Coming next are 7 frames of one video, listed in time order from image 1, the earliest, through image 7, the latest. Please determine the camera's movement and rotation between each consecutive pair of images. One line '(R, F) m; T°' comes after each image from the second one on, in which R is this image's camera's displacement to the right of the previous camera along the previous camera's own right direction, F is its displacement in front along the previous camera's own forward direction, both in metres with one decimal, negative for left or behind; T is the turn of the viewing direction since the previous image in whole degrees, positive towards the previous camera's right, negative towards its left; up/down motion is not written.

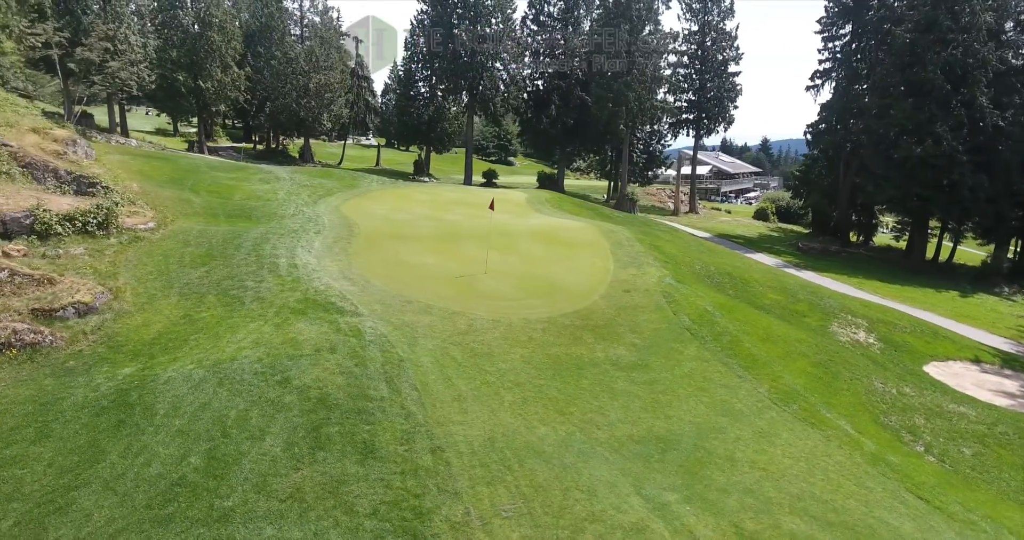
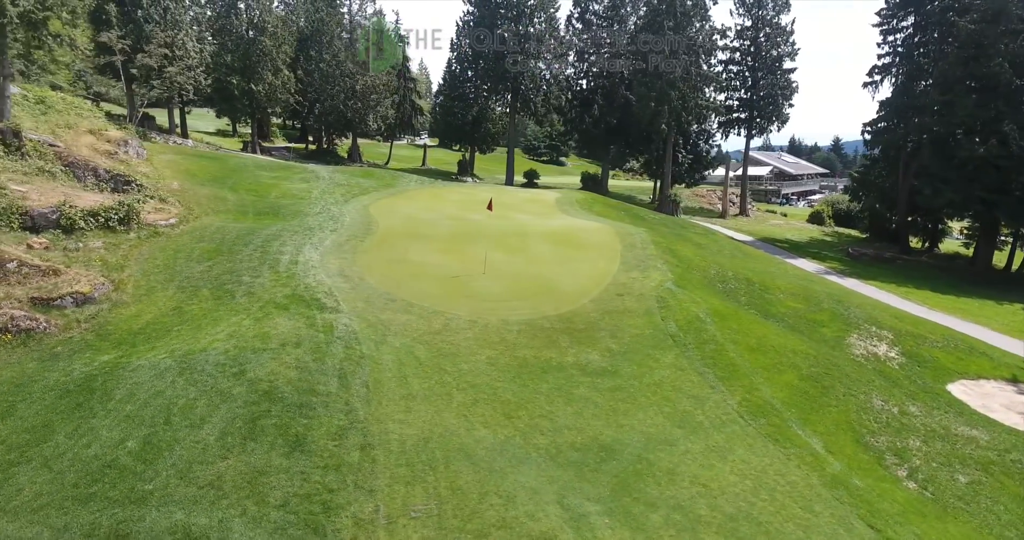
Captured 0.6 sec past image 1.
(+1.6, +0.1) m; -6°
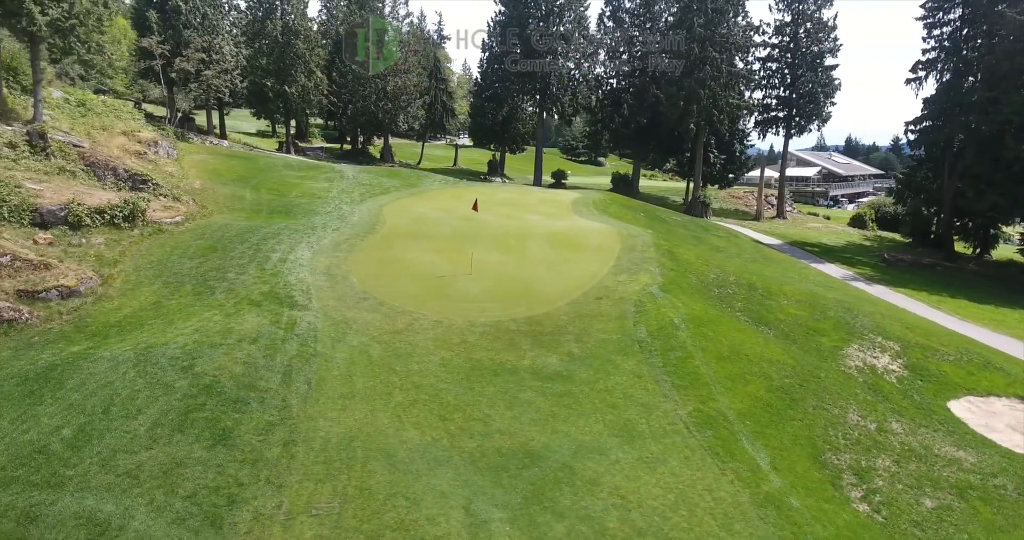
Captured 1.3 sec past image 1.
(+1.5, +0.1) m; -5°
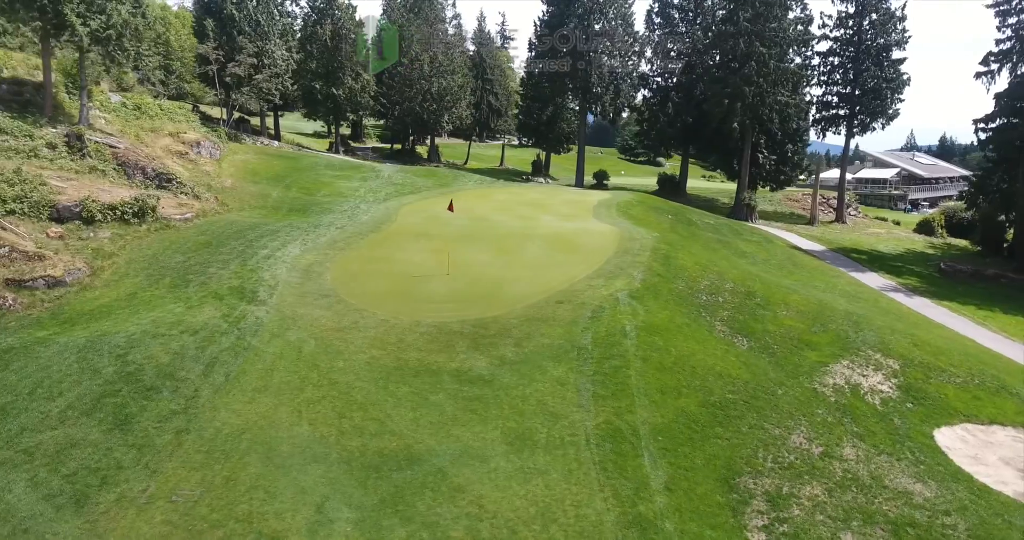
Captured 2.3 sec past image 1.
(+2.4, +0.2) m; -7°
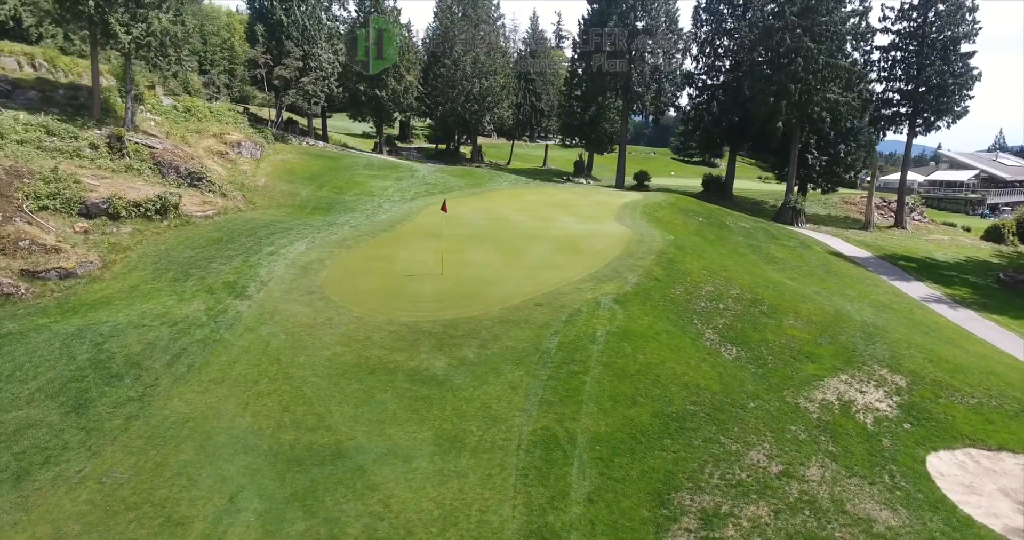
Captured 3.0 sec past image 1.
(+1.7, +0.1) m; -6°
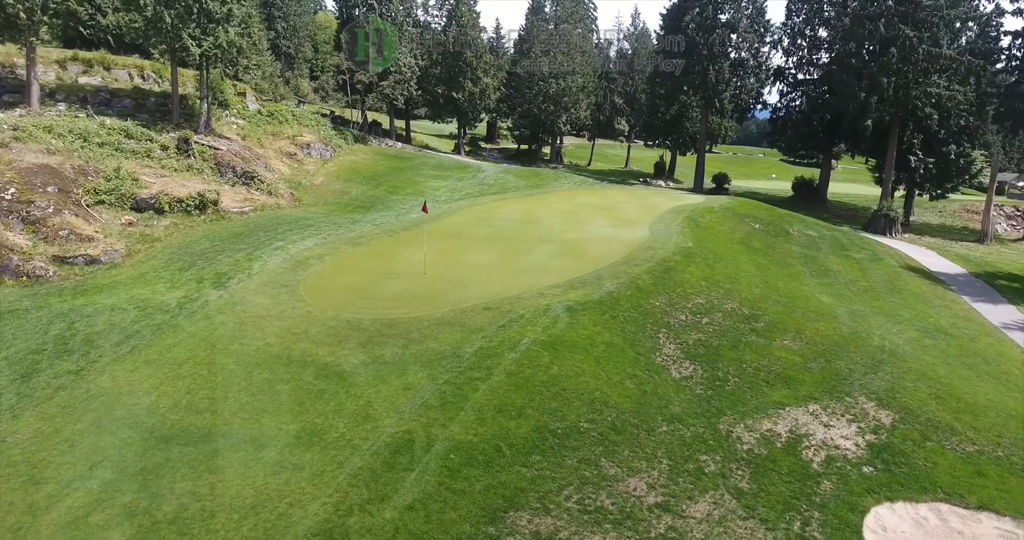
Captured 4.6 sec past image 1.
(+3.5, +0.4) m; -11°
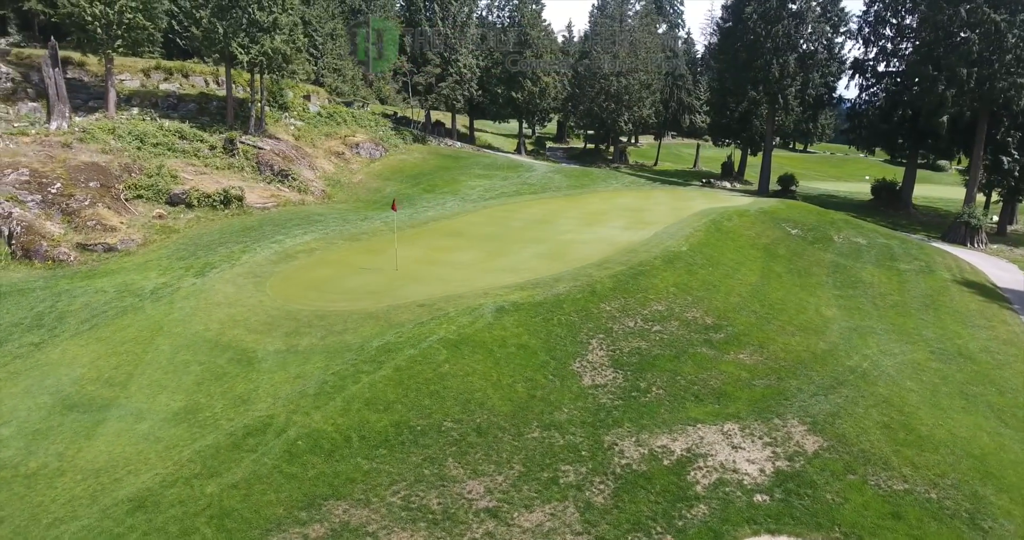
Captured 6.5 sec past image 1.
(+3.6, +0.3) m; -10°
